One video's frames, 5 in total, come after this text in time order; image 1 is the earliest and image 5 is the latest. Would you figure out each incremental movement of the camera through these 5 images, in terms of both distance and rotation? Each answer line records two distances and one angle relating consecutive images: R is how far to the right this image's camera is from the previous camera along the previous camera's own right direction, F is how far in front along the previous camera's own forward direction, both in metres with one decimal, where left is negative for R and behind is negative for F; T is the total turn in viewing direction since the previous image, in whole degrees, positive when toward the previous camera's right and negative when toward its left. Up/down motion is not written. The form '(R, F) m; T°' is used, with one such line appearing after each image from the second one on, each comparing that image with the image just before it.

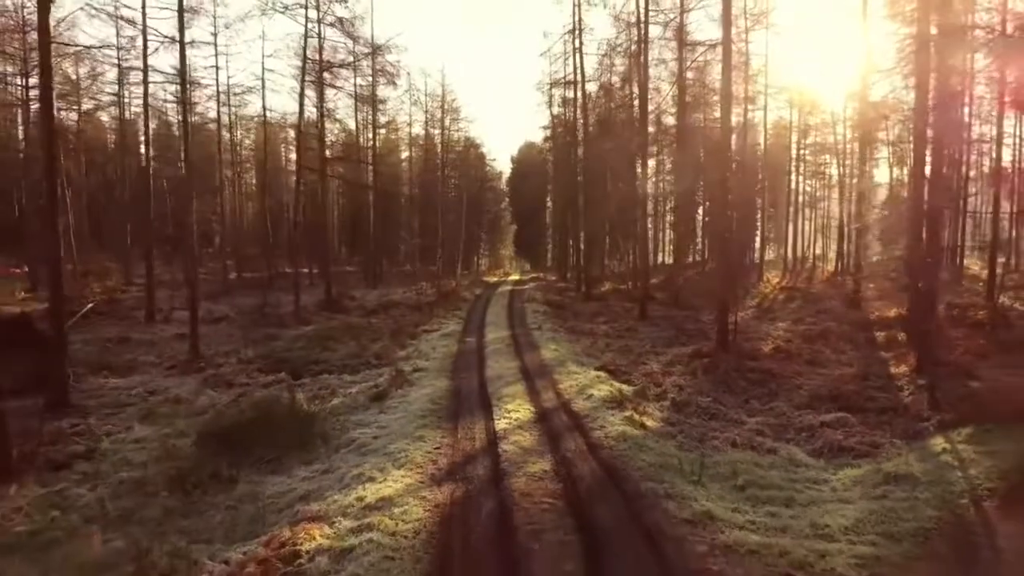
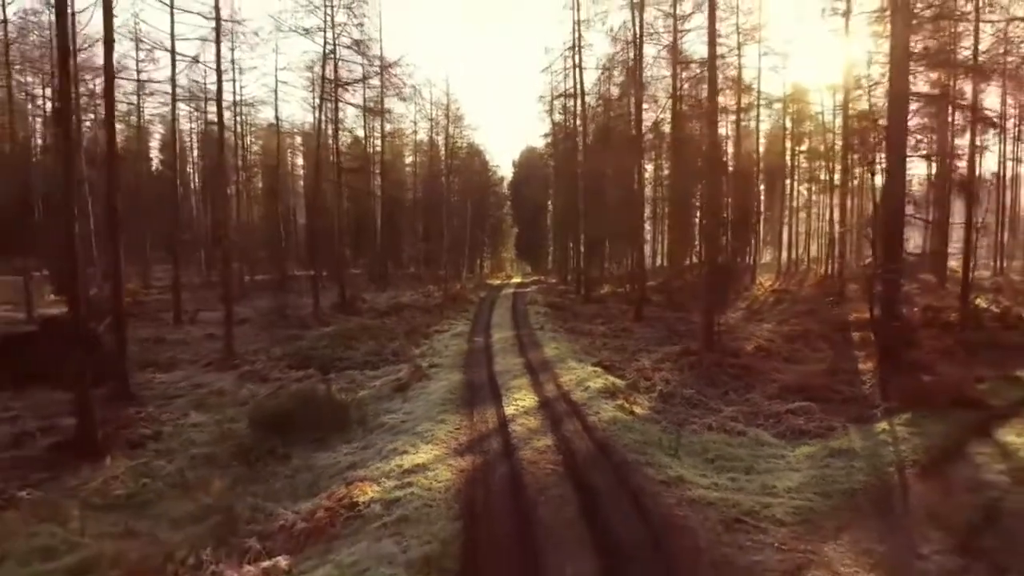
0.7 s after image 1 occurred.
(-0.1, -1.6) m; 0°
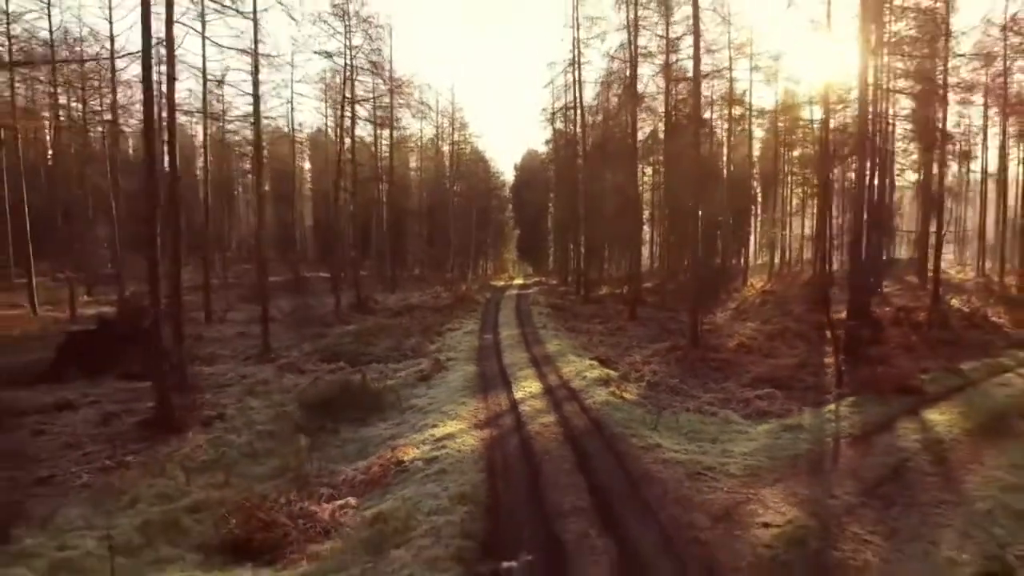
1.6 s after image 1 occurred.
(-0.1, -2.1) m; 0°
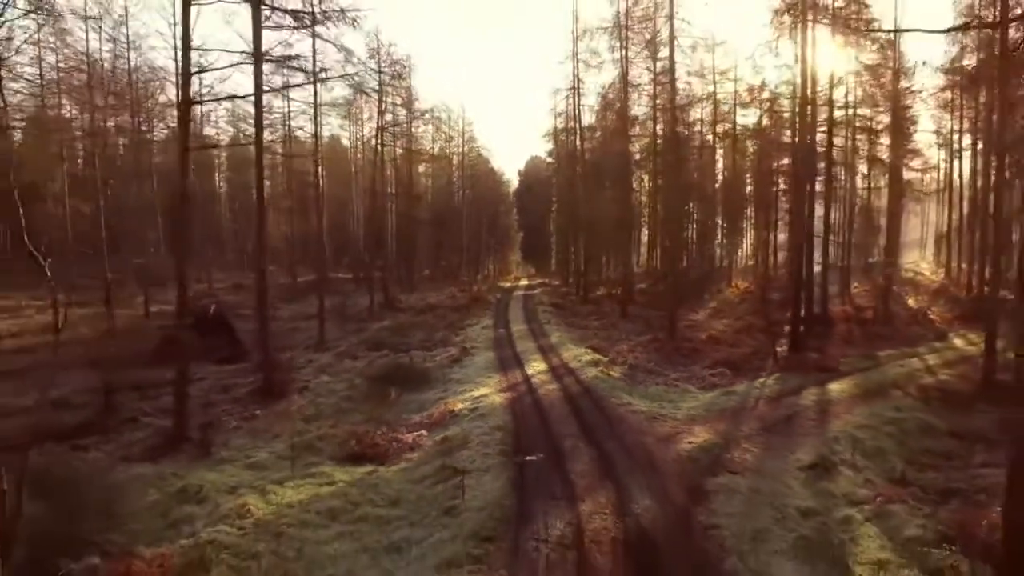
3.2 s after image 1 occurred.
(-0.3, -4.4) m; 0°
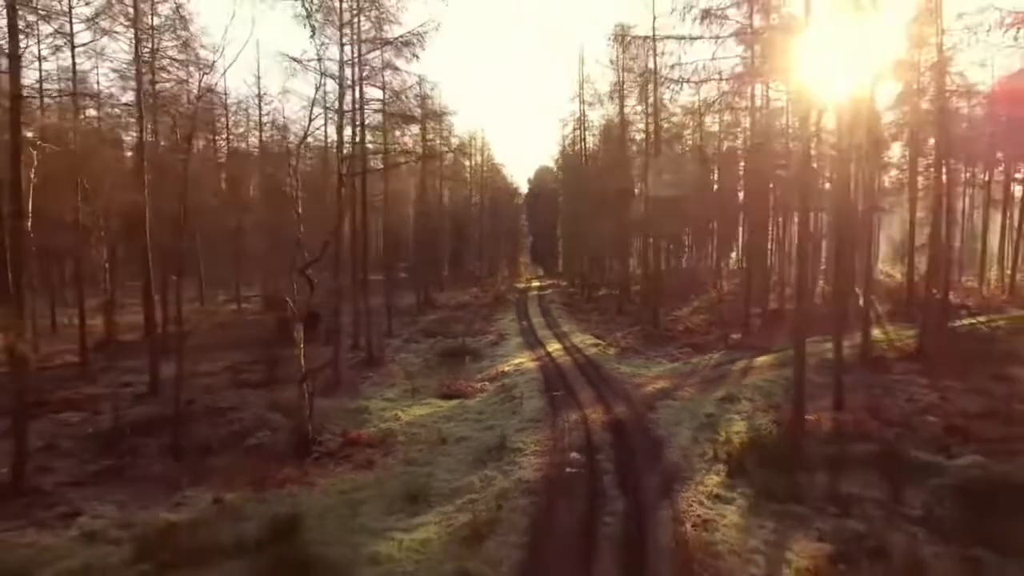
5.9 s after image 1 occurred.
(-0.7, -7.5) m; 0°
